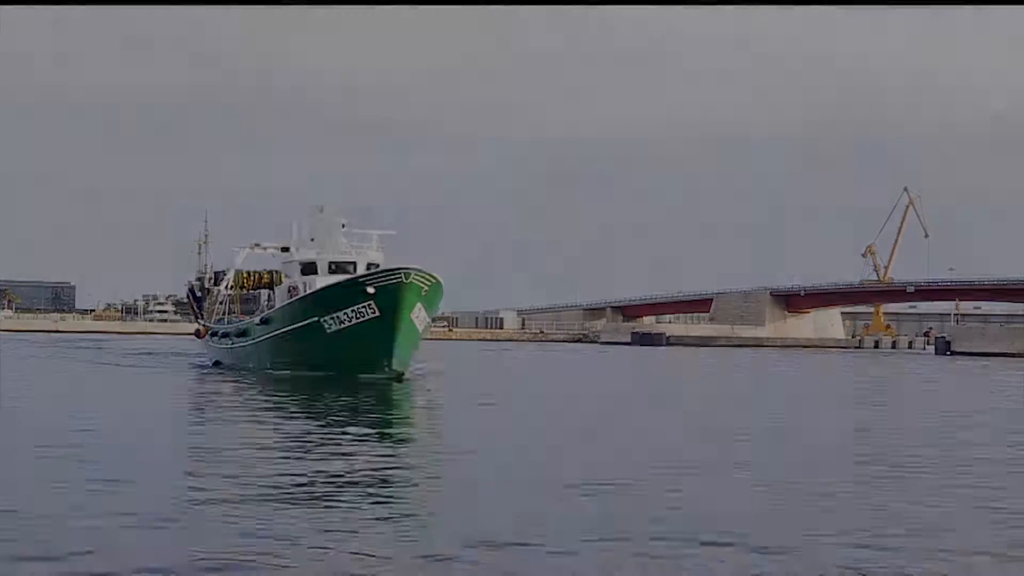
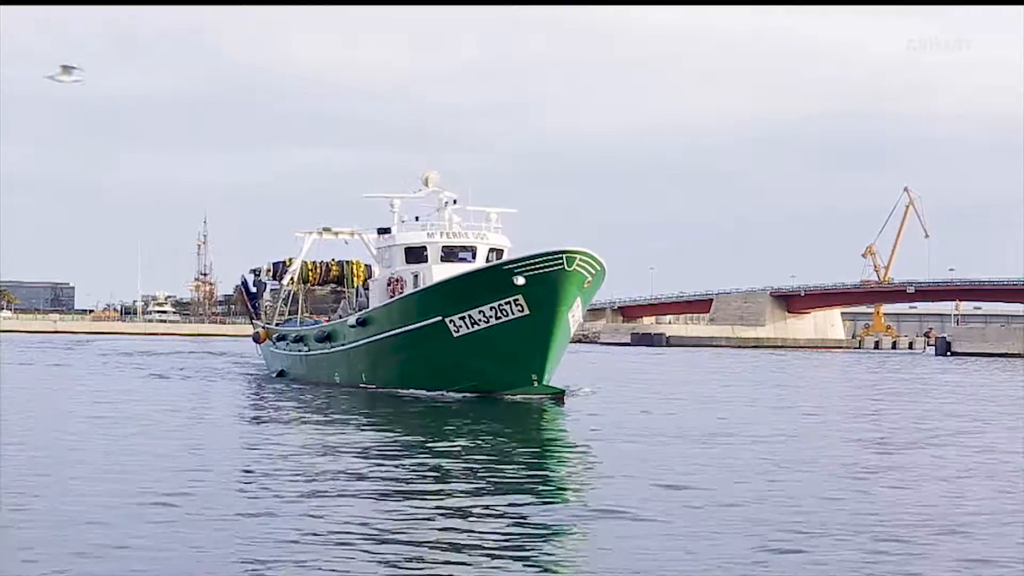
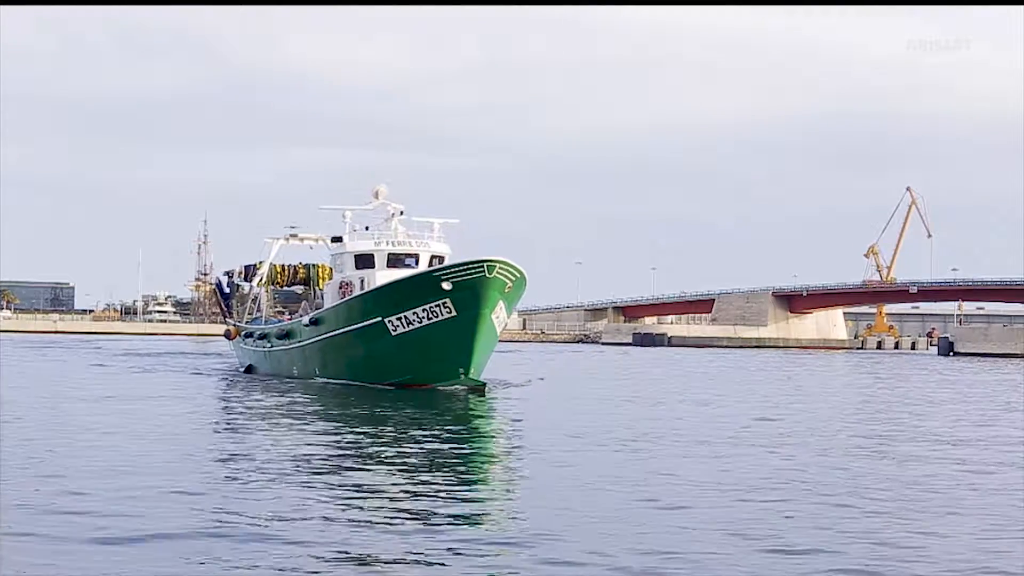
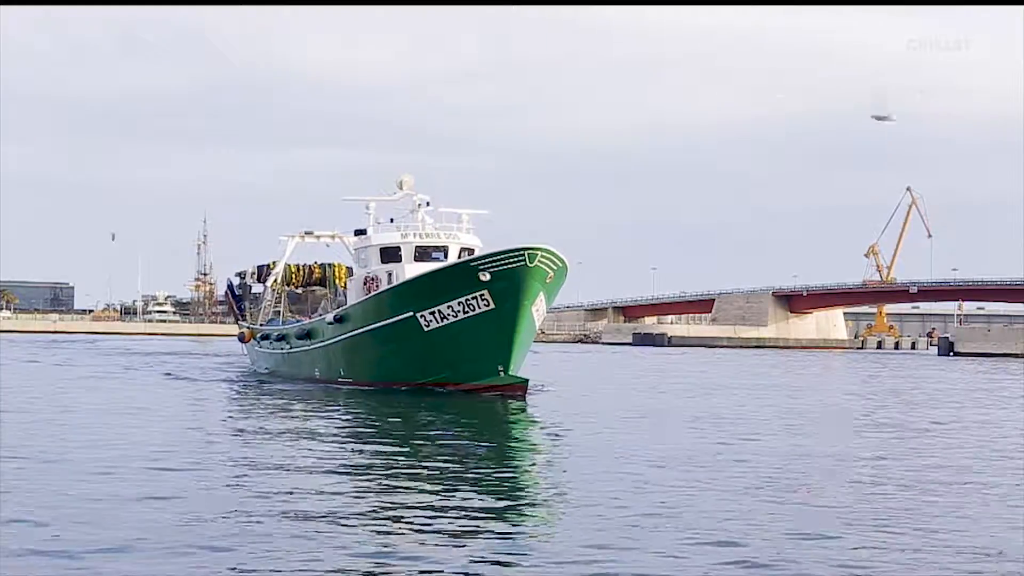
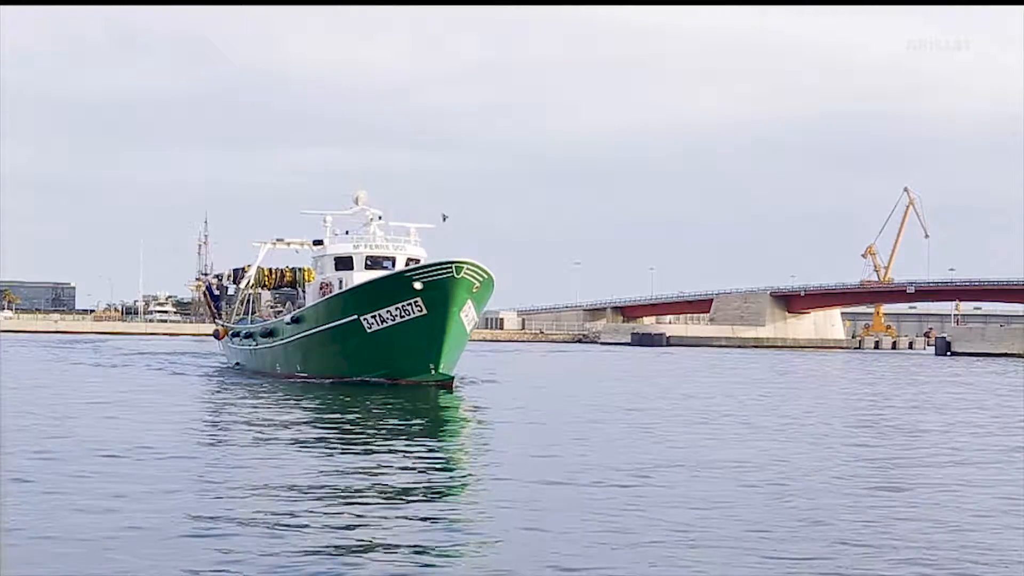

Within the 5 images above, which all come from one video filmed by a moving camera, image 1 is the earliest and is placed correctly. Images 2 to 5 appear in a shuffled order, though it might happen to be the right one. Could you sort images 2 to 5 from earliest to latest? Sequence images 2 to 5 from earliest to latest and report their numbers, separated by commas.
5, 3, 4, 2
